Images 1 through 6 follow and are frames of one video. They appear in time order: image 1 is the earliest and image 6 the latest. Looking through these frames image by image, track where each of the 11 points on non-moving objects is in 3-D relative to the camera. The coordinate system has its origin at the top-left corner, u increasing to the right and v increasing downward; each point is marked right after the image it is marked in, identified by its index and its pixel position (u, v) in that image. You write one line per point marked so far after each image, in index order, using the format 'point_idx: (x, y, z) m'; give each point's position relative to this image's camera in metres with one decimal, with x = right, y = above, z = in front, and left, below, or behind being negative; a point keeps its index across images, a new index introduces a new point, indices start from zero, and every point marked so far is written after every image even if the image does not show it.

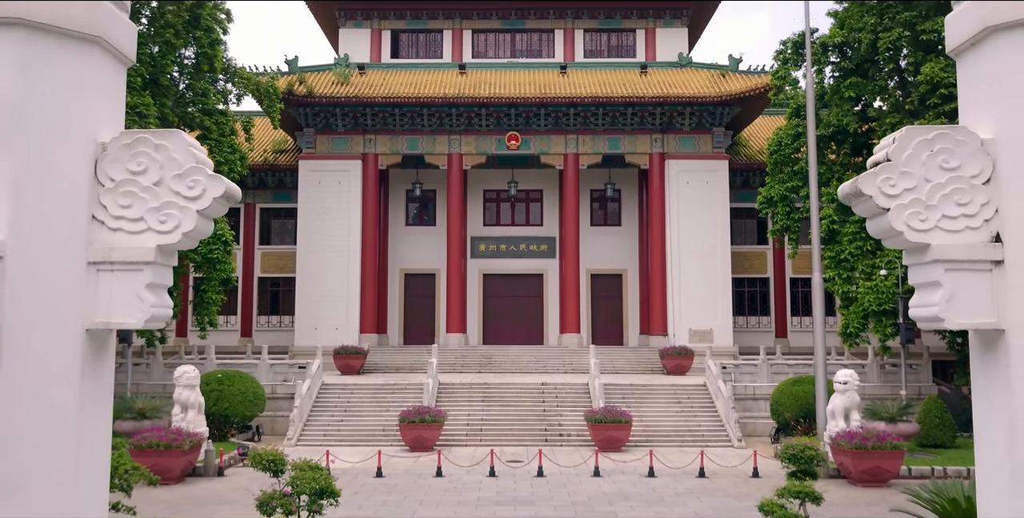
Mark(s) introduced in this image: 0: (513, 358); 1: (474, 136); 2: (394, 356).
0: (+0.1, -2.2, +17.6) m
1: (-0.9, +3.0, +19.2) m
2: (-2.7, -2.2, +18.1) m
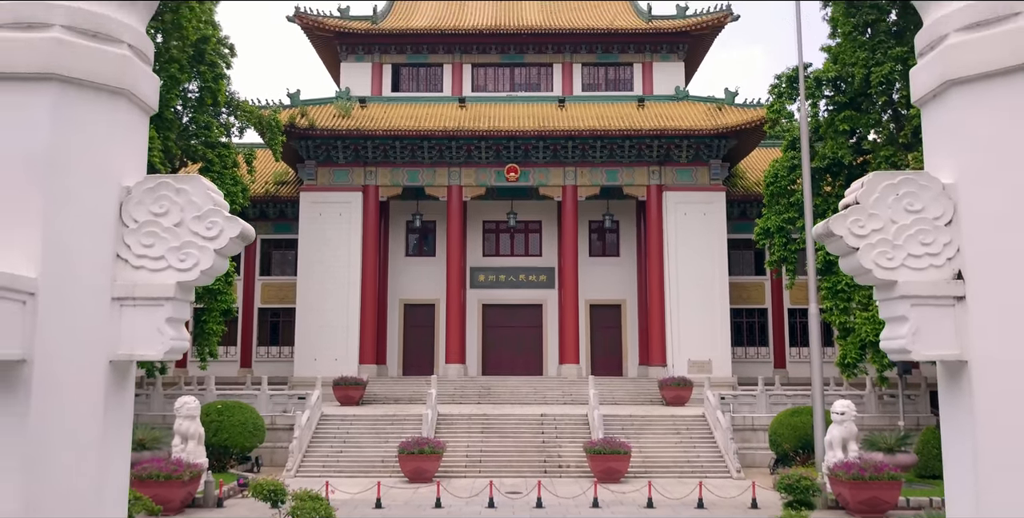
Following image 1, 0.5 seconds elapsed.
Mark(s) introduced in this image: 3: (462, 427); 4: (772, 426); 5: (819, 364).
0: (0.0, -2.9, +17.7) m
1: (-0.9, +2.2, +19.4) m
2: (-2.7, -2.9, +18.1) m
3: (-0.9, -3.1, +14.8) m
4: (+4.4, -2.8, +13.4) m
5: (+4.9, -1.6, +12.6) m
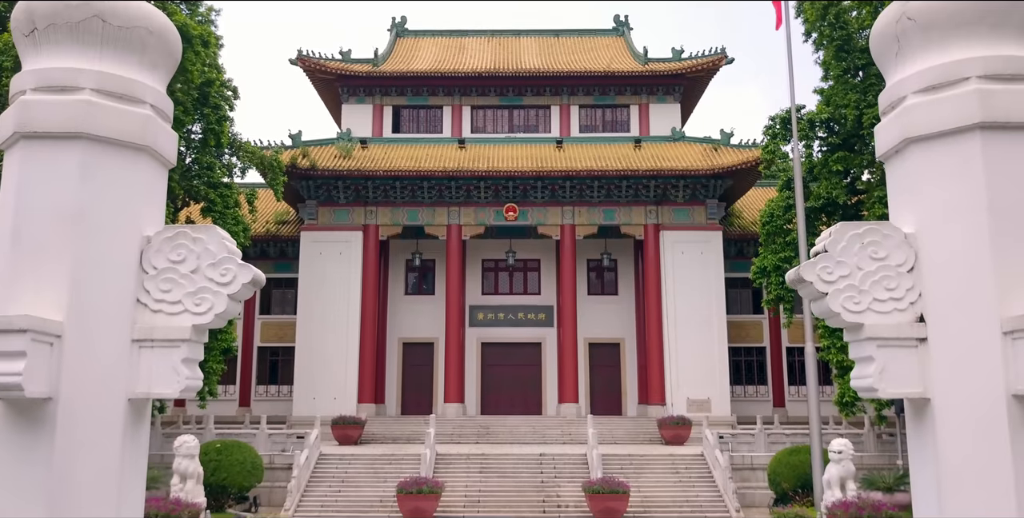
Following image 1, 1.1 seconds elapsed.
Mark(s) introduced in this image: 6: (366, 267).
0: (0.0, -3.8, +17.7) m
1: (-0.9, +1.3, +19.6) m
2: (-2.7, -3.8, +18.1) m
3: (-1.0, -3.8, +14.8) m
4: (+4.4, -3.5, +13.4) m
5: (+4.8, -2.3, +12.6) m
6: (-3.5, -0.2, +19.2) m
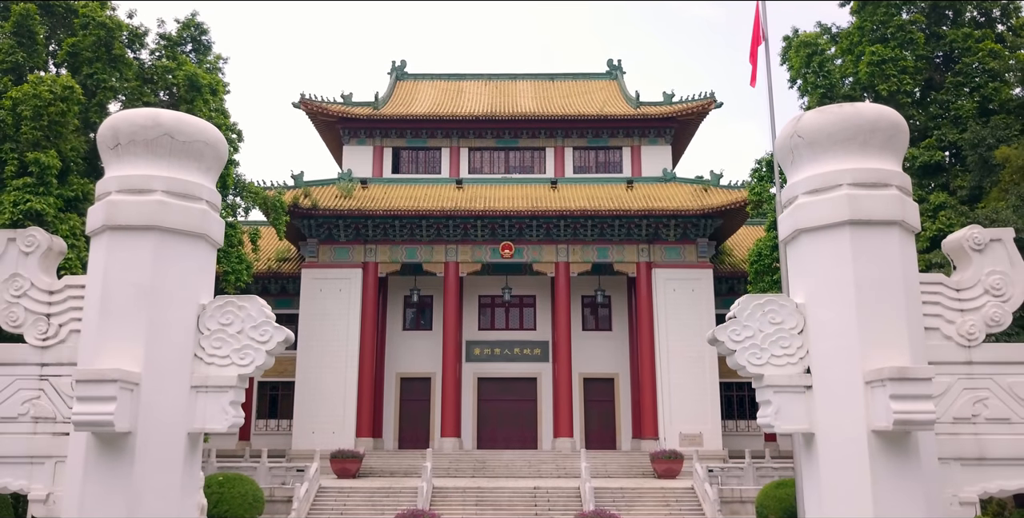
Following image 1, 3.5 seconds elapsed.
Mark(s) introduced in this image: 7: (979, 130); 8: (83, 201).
0: (-0.1, -4.6, +18.1) m
1: (-1.1, +0.3, +20.3) m
2: (-2.8, -4.7, +18.5) m
3: (-1.1, -4.6, +15.2) m
4: (+4.3, -4.2, +13.8) m
5: (+4.7, -2.9, +13.1) m
6: (-3.6, -1.1, +19.7) m
7: (+9.7, +2.7, +16.5) m
8: (-8.1, +1.1, +15.1) m
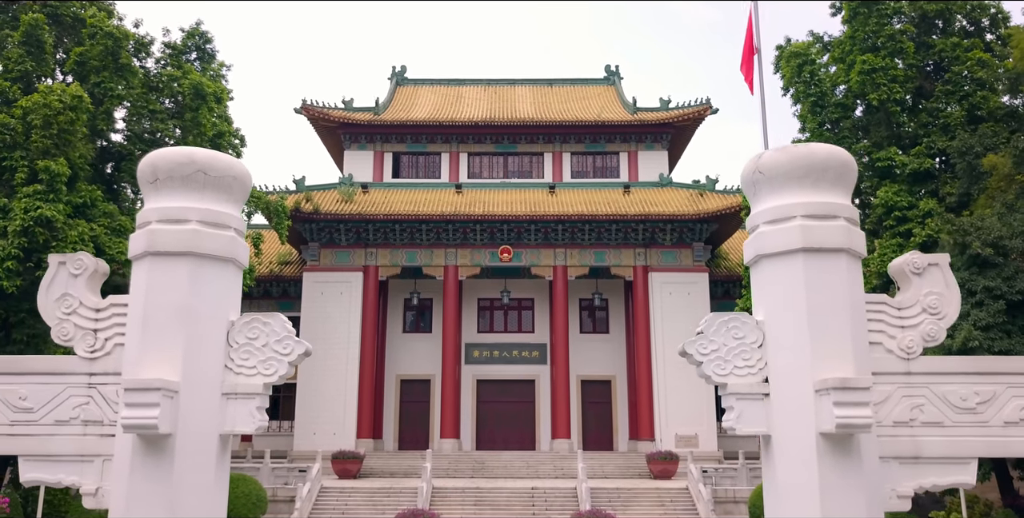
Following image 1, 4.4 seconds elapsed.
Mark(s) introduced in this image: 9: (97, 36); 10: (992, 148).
0: (-0.2, -4.7, +18.4) m
1: (-1.1, +0.2, +20.6) m
2: (-2.9, -4.8, +18.9) m
3: (-1.1, -4.7, +15.5) m
4: (+4.2, -4.3, +14.2) m
5: (+4.7, -3.0, +13.5) m
6: (-3.7, -1.2, +20.1) m
7: (+9.6, +2.6, +16.8) m
8: (-8.2, +1.0, +15.4) m
9: (-8.6, +4.6, +16.5) m
10: (+10.0, +2.3, +16.6) m
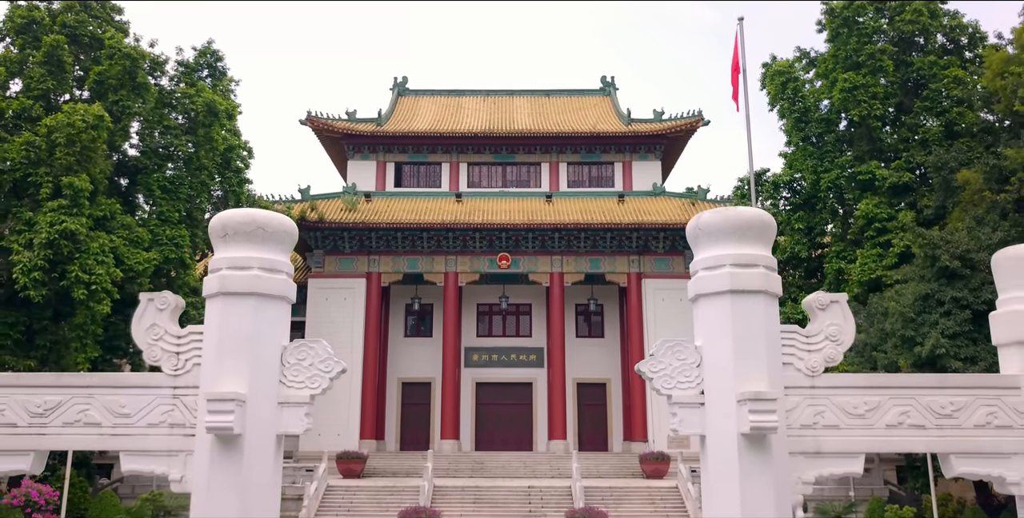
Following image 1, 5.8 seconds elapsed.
0: (-0.2, -4.9, +19.3) m
1: (-1.2, 0.0, +21.5) m
2: (-2.9, -5.0, +19.7) m
3: (-1.2, -4.9, +16.4) m
4: (+4.2, -4.5, +15.1) m
5: (+4.7, -3.2, +14.3) m
6: (-3.7, -1.4, +20.9) m
7: (+9.6, +2.3, +17.7) m
8: (-8.2, +0.8, +16.3) m
9: (-8.6, +4.4, +17.4) m
10: (+10.0, +2.1, +17.5) m
